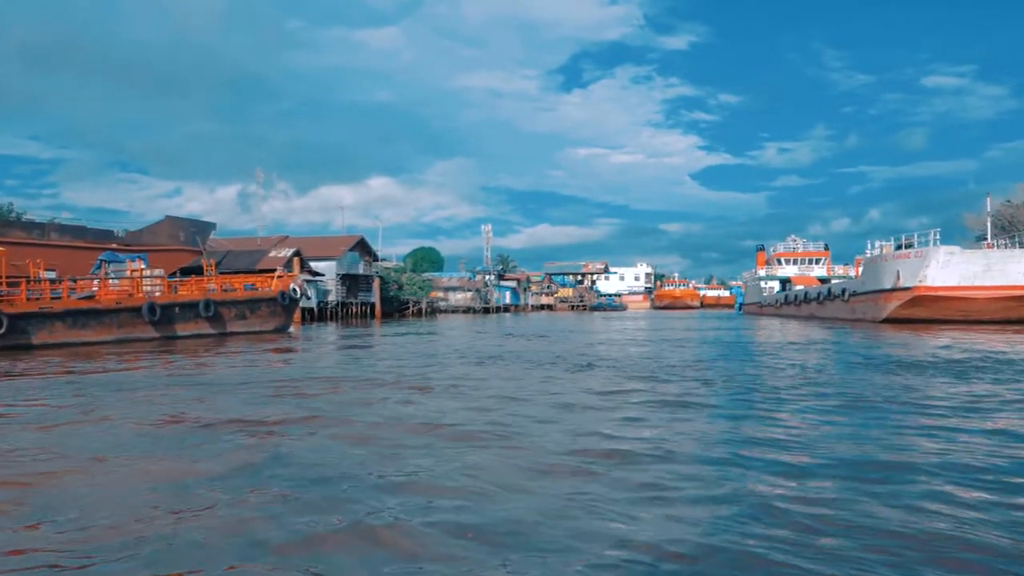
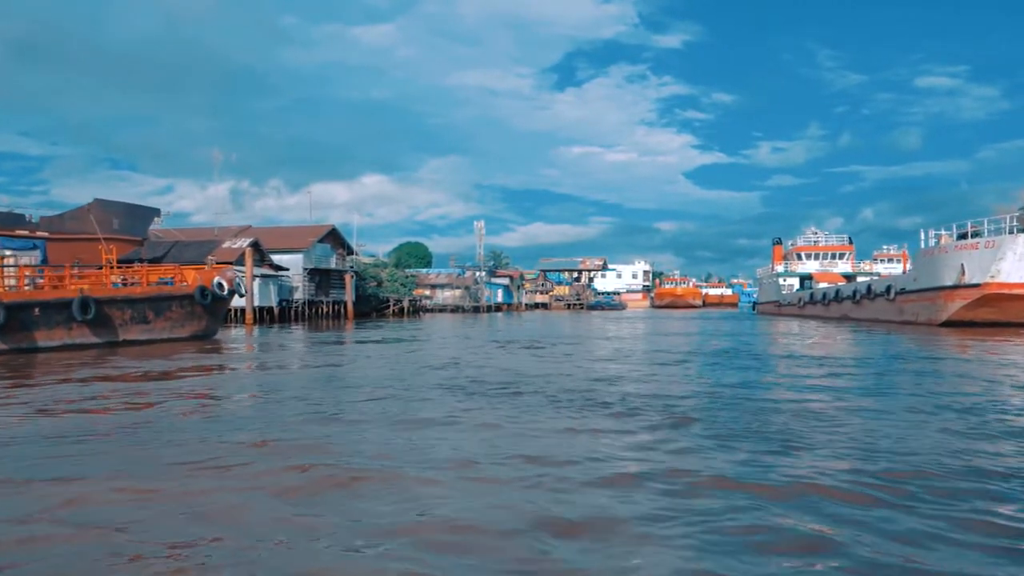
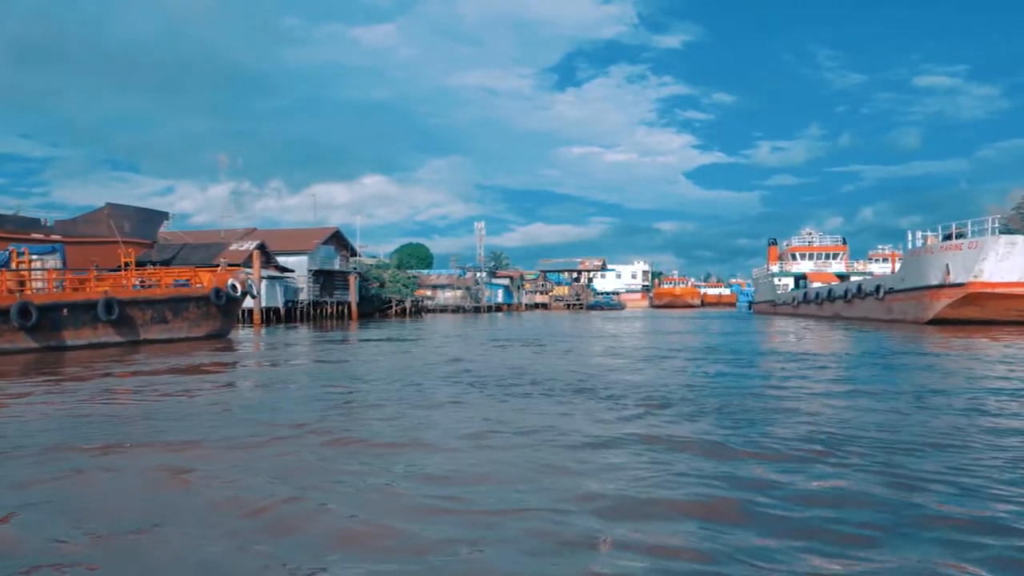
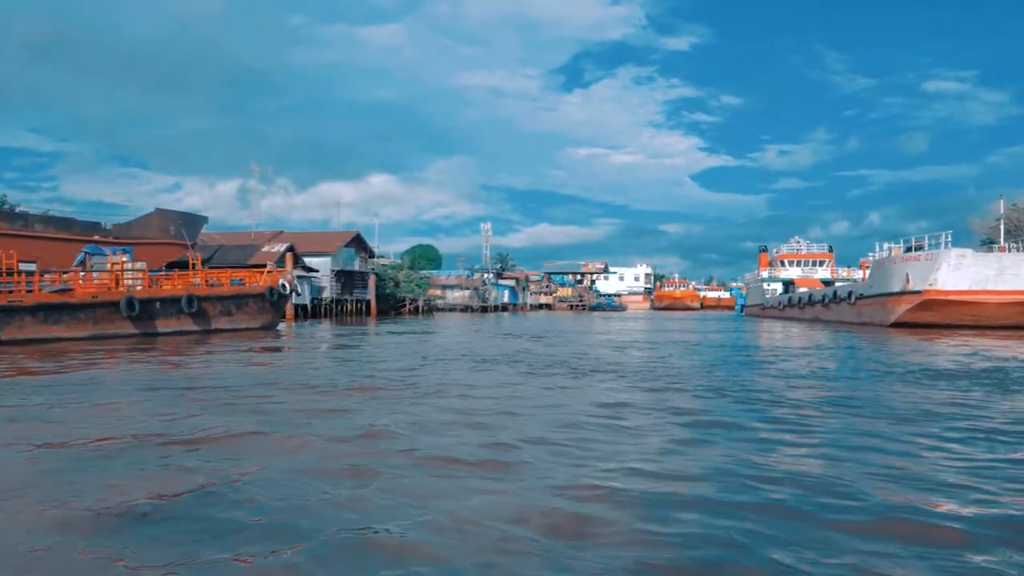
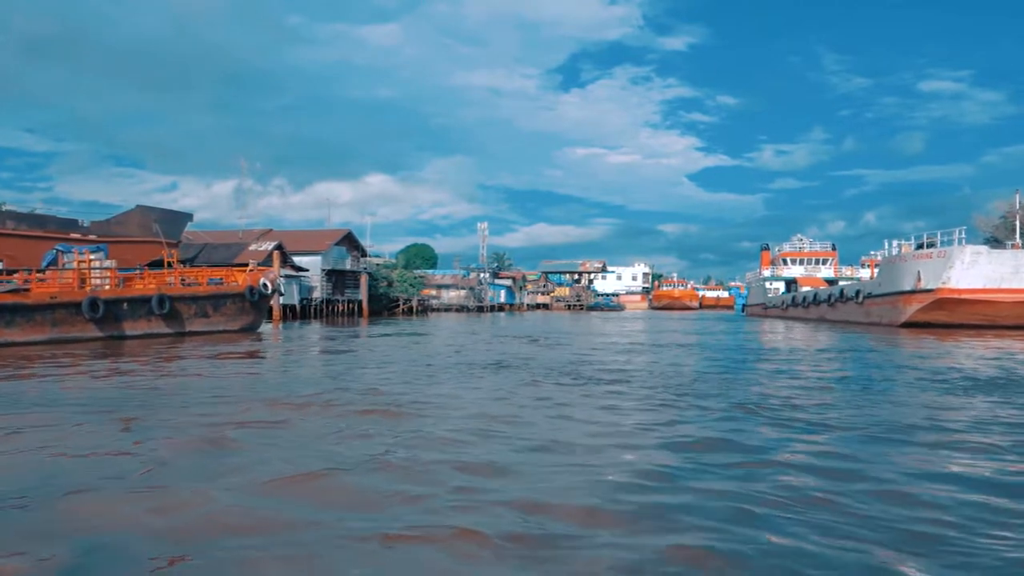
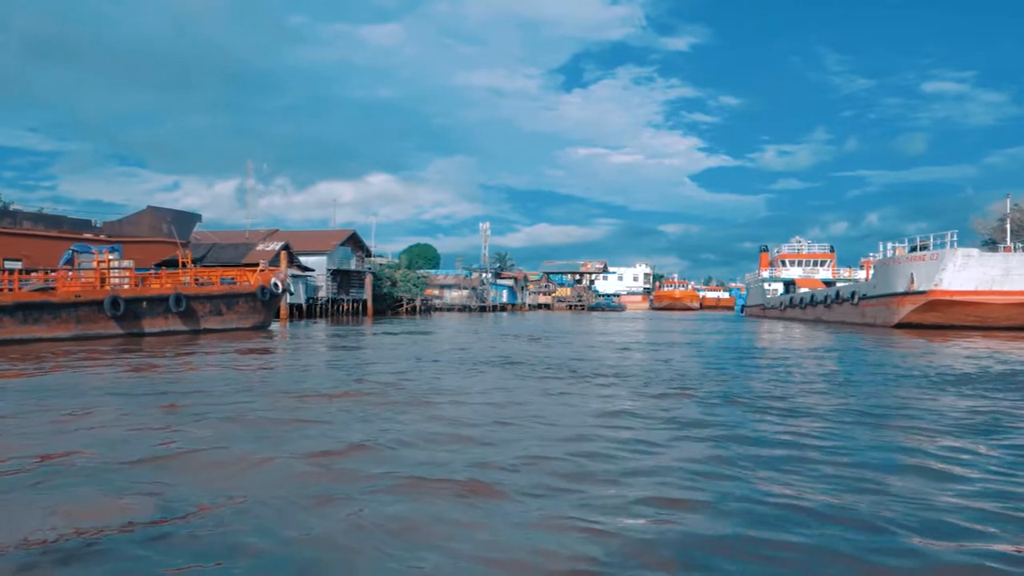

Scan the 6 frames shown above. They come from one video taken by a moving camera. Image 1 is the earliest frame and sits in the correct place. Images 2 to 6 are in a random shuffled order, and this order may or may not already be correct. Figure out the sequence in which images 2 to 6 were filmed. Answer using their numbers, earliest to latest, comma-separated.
4, 6, 5, 3, 2
